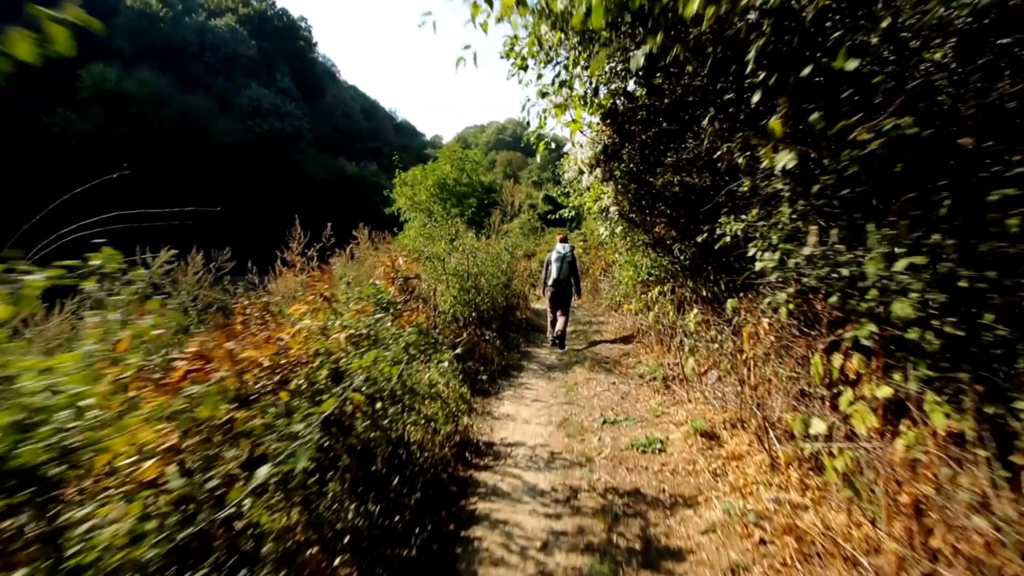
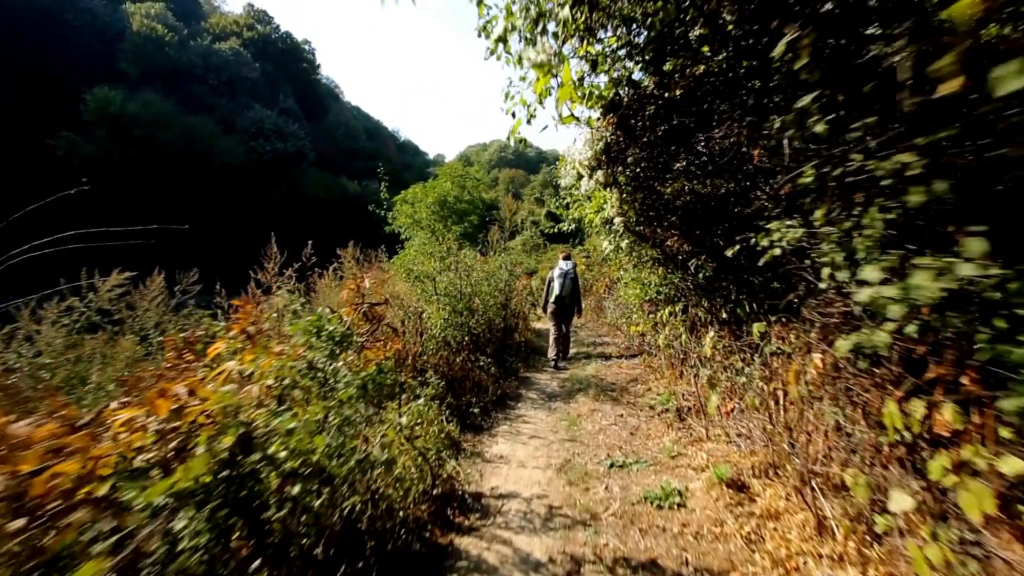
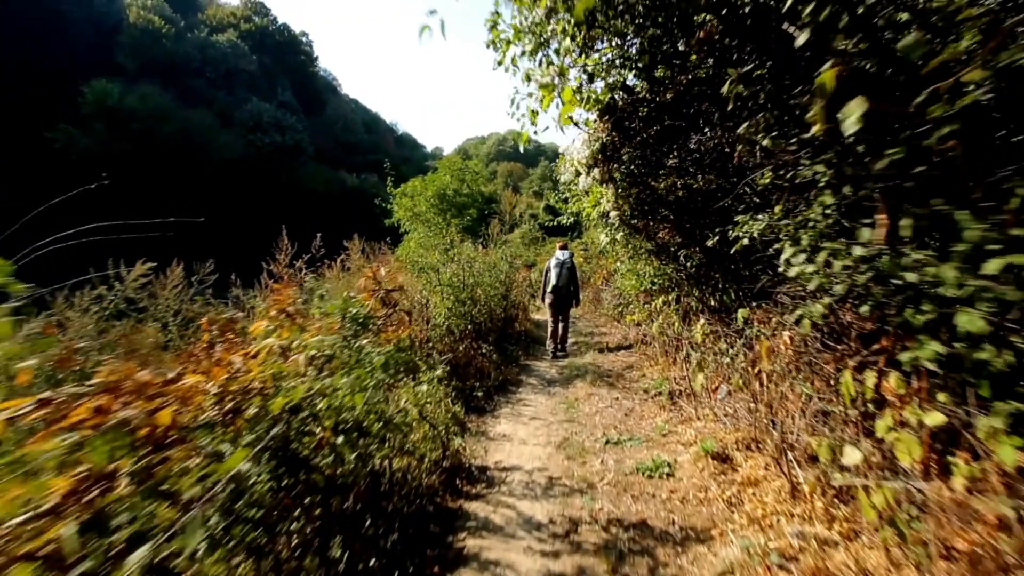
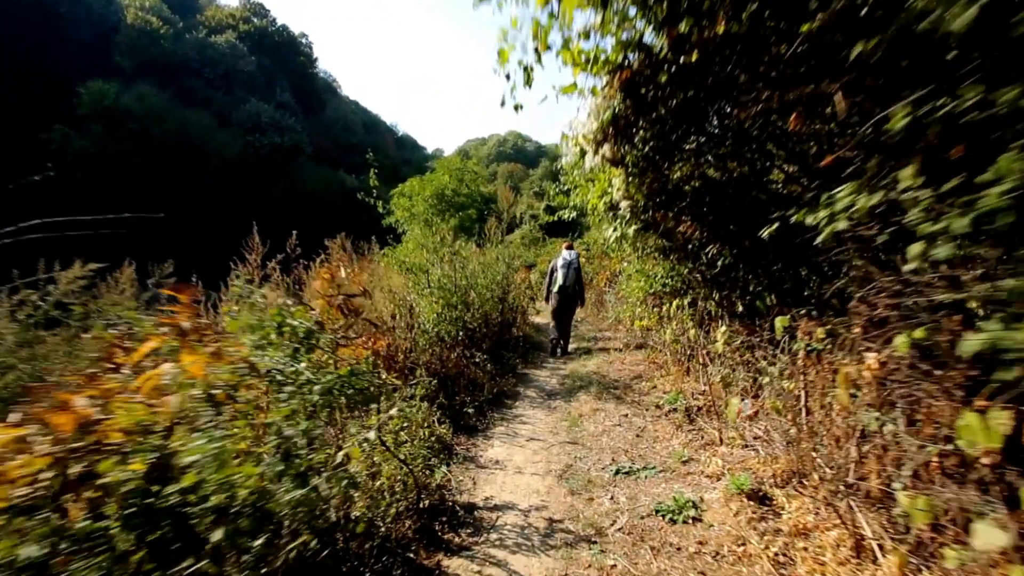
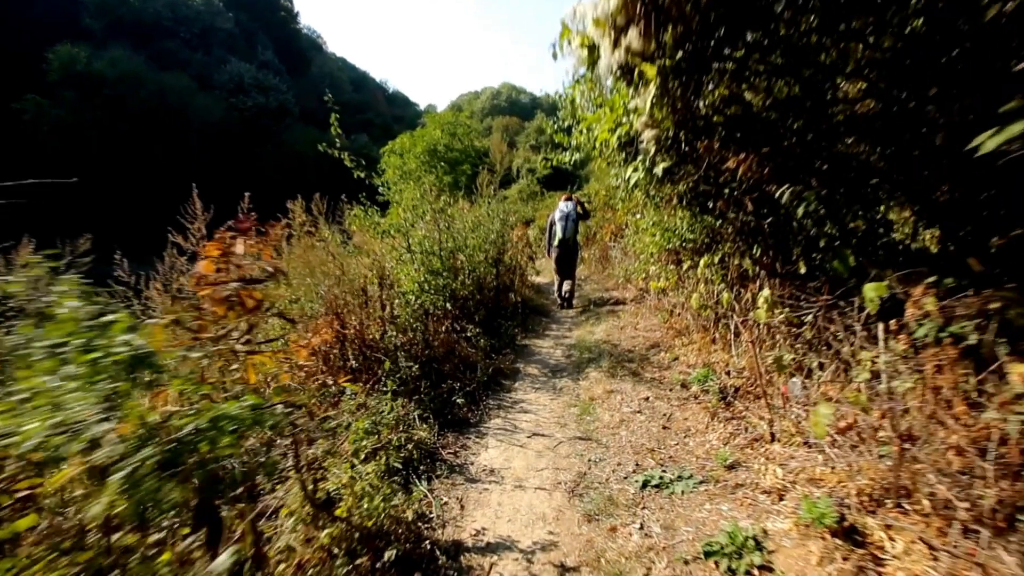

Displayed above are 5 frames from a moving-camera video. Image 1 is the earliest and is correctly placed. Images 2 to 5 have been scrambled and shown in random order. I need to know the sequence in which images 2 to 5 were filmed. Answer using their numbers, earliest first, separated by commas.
3, 2, 4, 5
